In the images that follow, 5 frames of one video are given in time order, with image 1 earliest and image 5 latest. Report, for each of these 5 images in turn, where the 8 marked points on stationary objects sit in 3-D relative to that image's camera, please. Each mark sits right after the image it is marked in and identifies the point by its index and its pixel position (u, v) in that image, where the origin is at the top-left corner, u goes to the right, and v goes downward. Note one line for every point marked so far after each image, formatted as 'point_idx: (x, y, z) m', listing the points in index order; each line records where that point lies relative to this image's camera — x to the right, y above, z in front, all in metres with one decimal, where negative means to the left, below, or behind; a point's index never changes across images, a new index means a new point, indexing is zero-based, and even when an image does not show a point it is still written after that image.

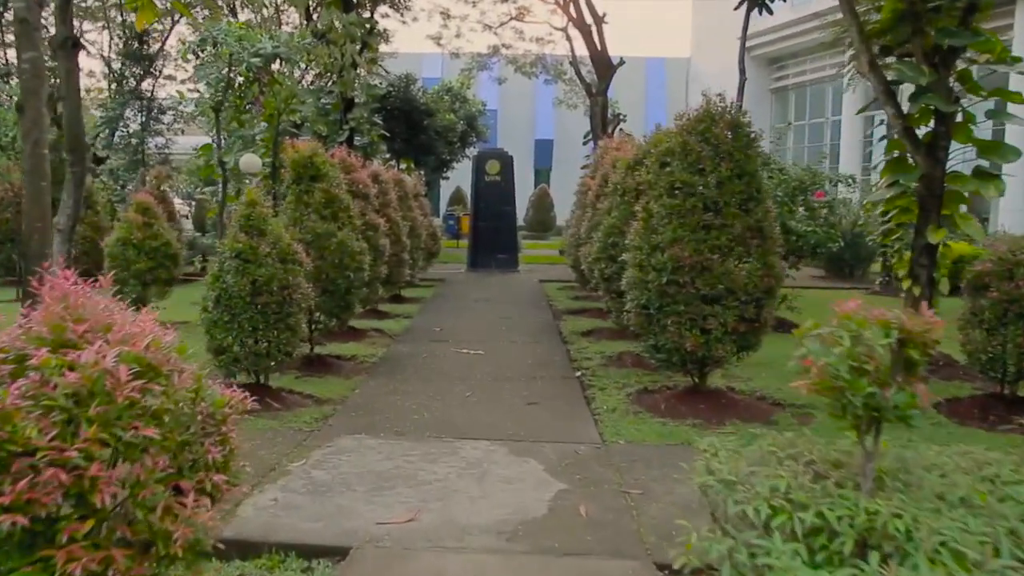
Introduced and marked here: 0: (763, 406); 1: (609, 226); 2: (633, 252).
0: (+1.6, -0.7, +6.8) m
1: (+0.8, +0.5, +8.2) m
2: (+0.8, +0.2, +6.7) m
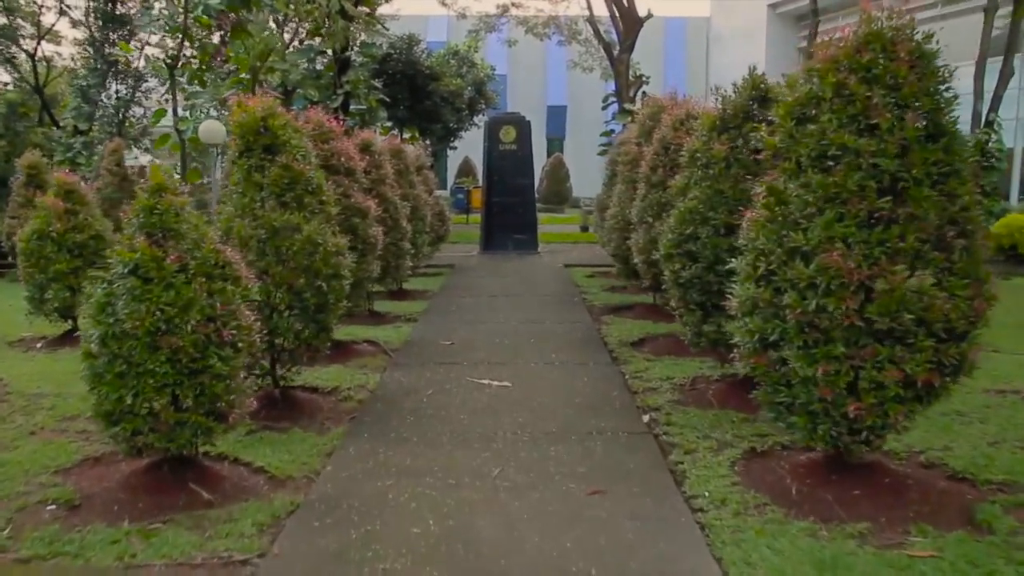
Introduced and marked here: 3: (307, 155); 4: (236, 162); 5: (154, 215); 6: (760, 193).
0: (+1.8, -0.8, +4.4) m
1: (+1.0, +0.4, +5.9) m
2: (+1.0, +0.1, +4.3) m
3: (-1.1, +0.7, +5.9) m
4: (-1.5, +0.7, +5.8) m
5: (-1.4, +0.3, +4.3) m
6: (+1.0, +0.4, +4.4) m
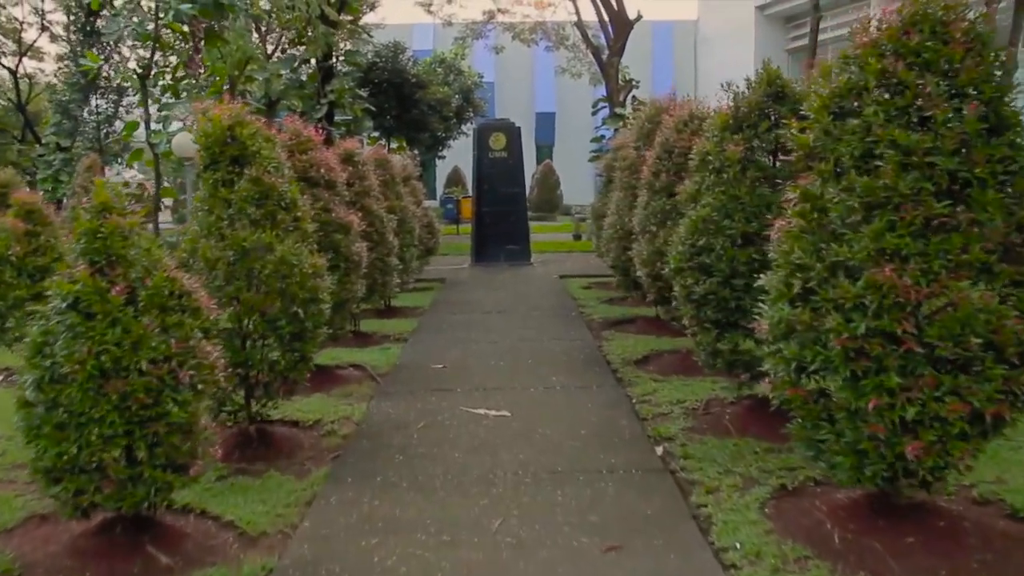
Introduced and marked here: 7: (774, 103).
0: (+1.8, -0.9, +3.9) m
1: (+0.9, +0.3, +5.4) m
2: (+0.9, +0.1, +3.8) m
3: (-1.2, +0.6, +5.4) m
4: (-1.5, +0.5, +5.2) m
5: (-1.5, +0.2, +3.8) m
6: (+1.0, +0.3, +3.8) m
7: (+1.3, +0.9, +5.3) m
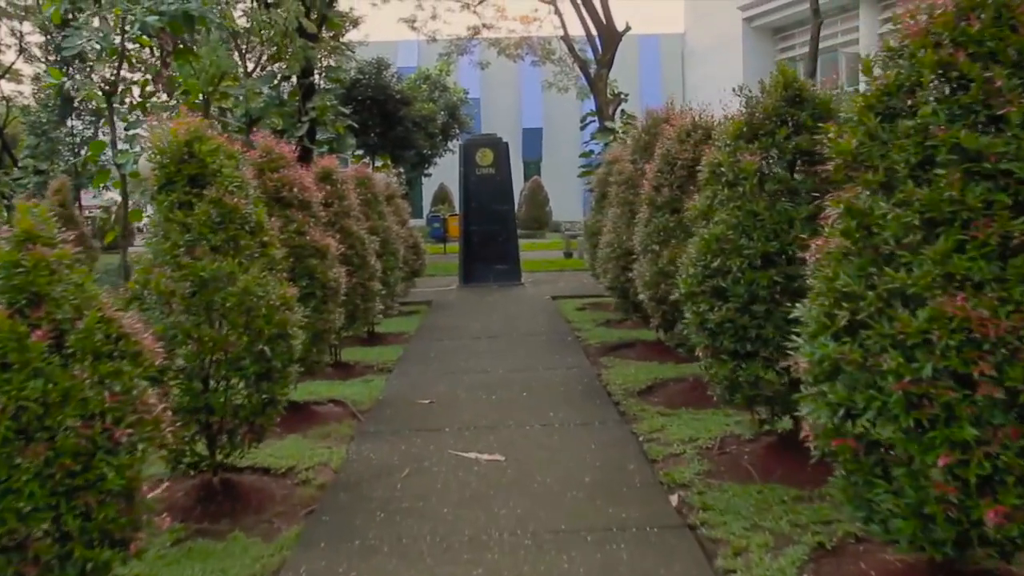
0: (+1.8, -1.0, +3.3) m
1: (+0.9, +0.2, +4.8) m
2: (+0.9, 0.0, +3.2) m
3: (-1.2, +0.5, +4.8) m
4: (-1.6, +0.4, +4.6) m
5: (-1.5, 0.0, +3.2) m
6: (+1.0, +0.2, +3.3) m
7: (+1.3, +0.8, +4.8) m
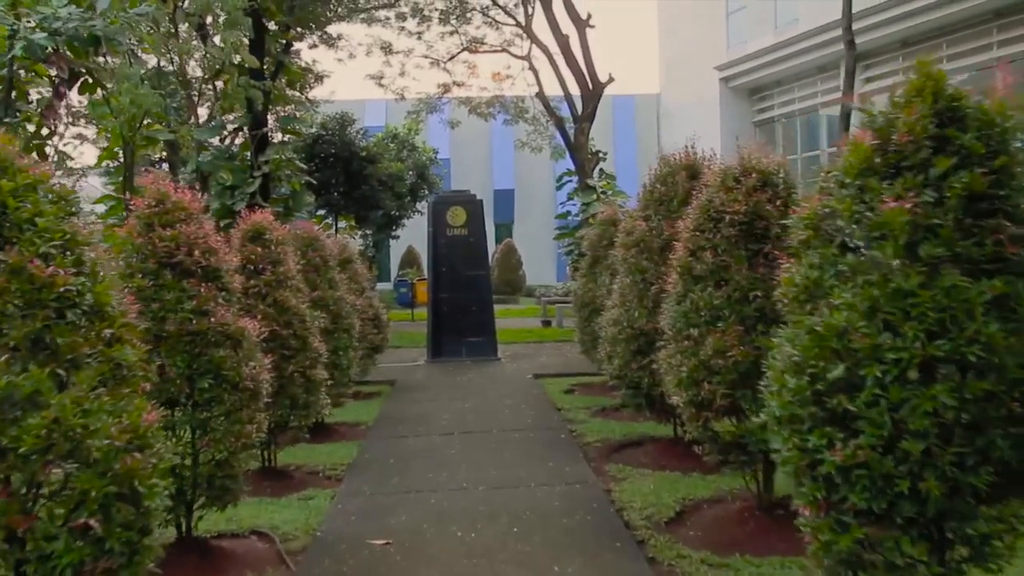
0: (+1.8, -1.2, +1.5) m
1: (+0.9, -0.1, +3.0) m
2: (+1.0, -0.3, +1.4) m
3: (-1.2, +0.1, +3.0) m
4: (-1.6, +0.1, +2.8) m
5: (-1.4, -0.2, +1.3) m
6: (+1.0, 0.0, +1.5) m
7: (+1.3, +0.5, +3.0) m
